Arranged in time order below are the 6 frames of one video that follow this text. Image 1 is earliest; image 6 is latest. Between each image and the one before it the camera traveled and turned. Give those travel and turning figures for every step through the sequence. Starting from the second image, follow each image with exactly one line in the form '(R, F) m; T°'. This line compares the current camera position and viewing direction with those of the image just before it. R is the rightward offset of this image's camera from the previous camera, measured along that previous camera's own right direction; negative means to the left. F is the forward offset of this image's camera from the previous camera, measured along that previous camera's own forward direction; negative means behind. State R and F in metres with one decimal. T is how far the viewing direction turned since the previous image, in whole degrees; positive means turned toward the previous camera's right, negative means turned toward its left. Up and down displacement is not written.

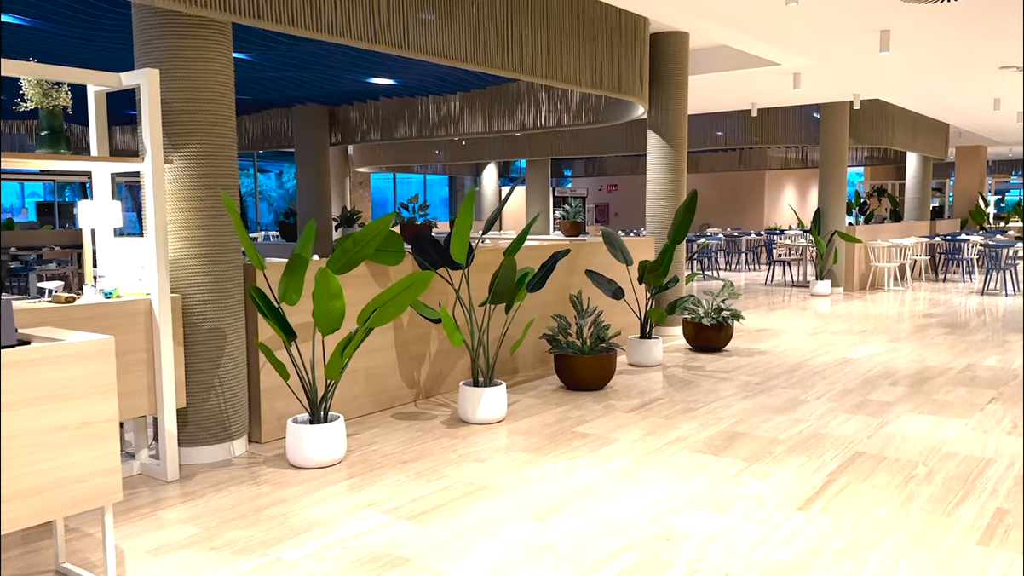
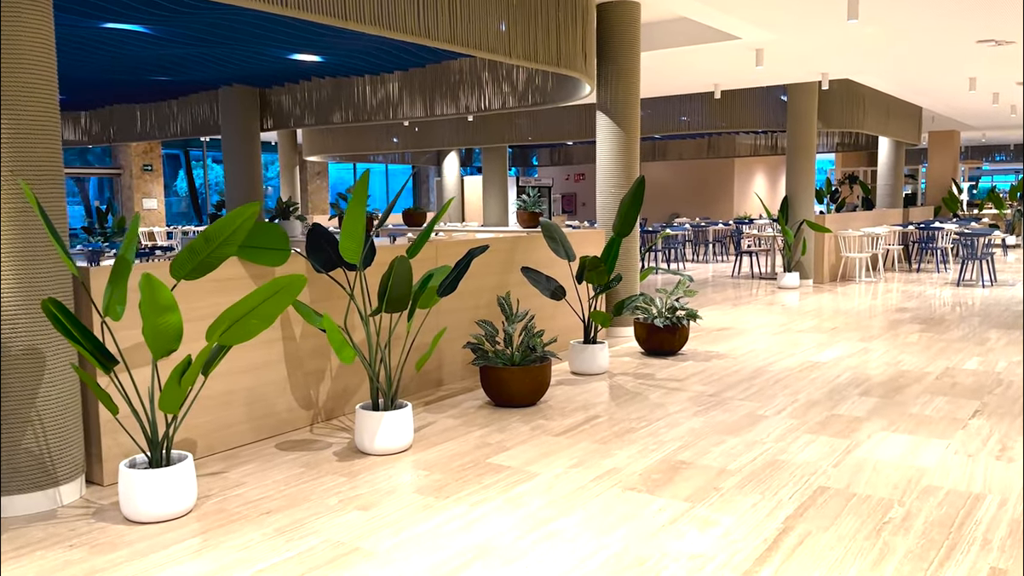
(+0.3, +0.7) m; +2°
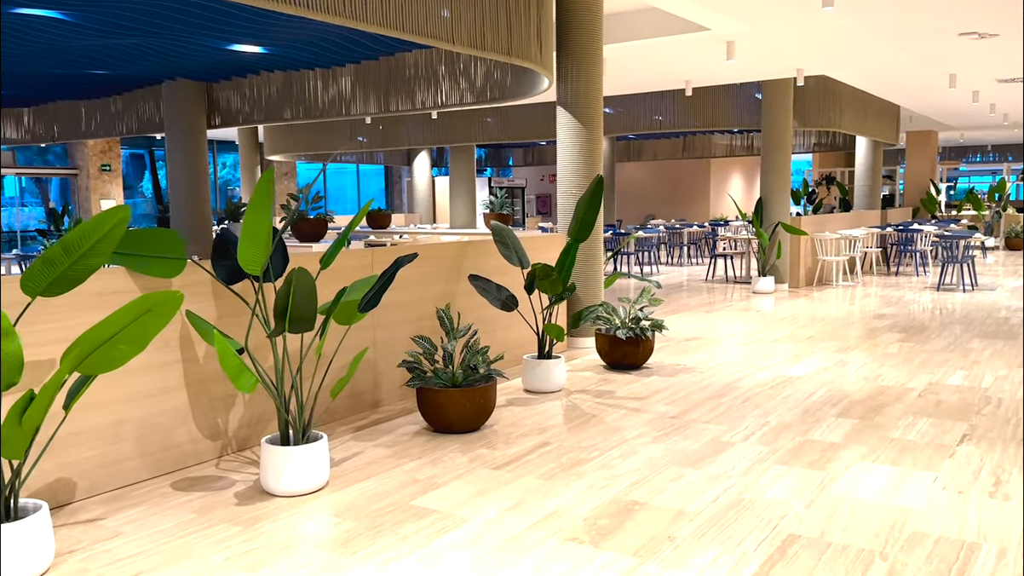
(+0.2, +0.5) m; +1°
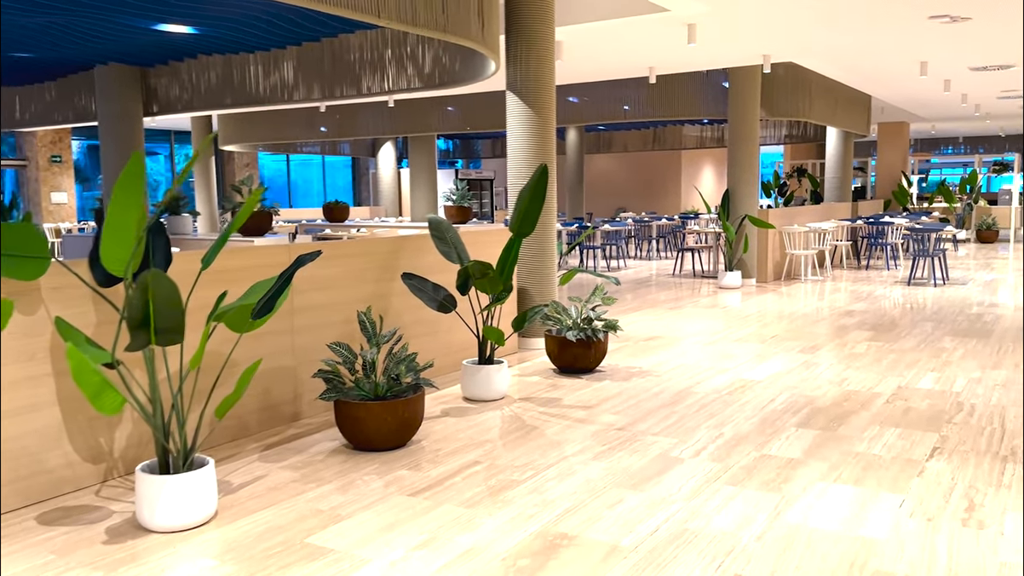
(+0.2, +0.4) m; +2°
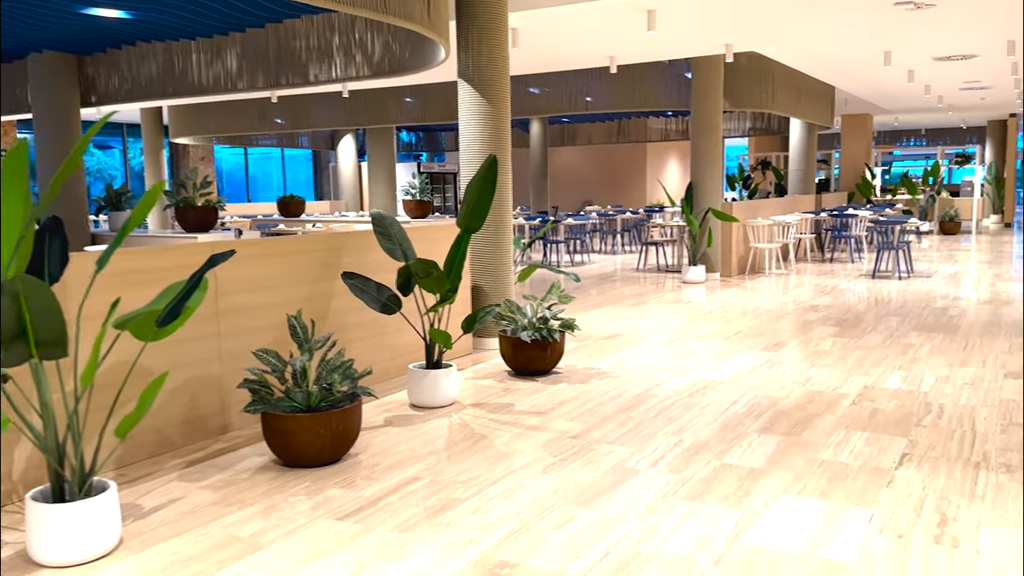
(+0.1, +0.3) m; +2°
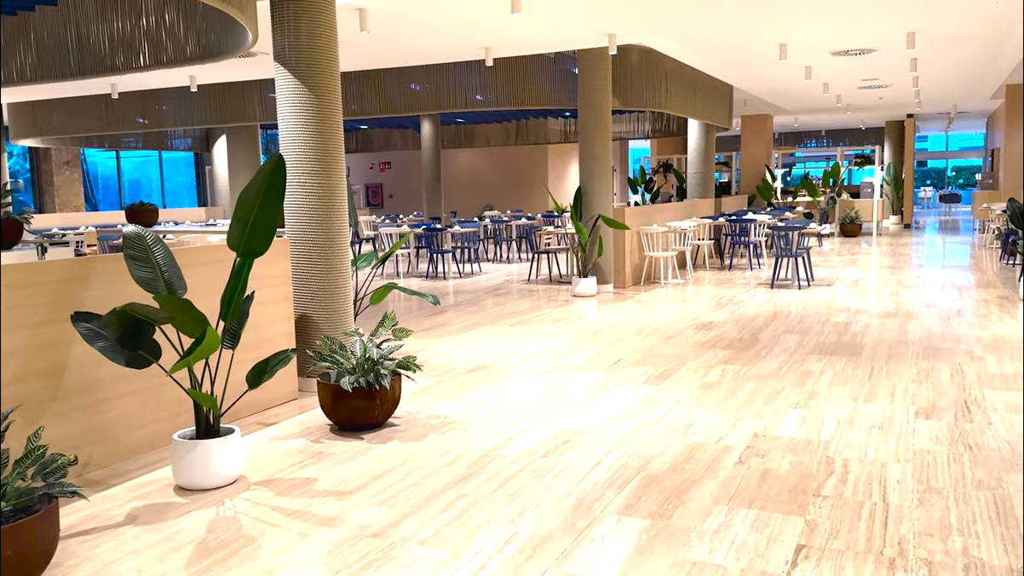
(+0.5, +0.9) m; +6°
